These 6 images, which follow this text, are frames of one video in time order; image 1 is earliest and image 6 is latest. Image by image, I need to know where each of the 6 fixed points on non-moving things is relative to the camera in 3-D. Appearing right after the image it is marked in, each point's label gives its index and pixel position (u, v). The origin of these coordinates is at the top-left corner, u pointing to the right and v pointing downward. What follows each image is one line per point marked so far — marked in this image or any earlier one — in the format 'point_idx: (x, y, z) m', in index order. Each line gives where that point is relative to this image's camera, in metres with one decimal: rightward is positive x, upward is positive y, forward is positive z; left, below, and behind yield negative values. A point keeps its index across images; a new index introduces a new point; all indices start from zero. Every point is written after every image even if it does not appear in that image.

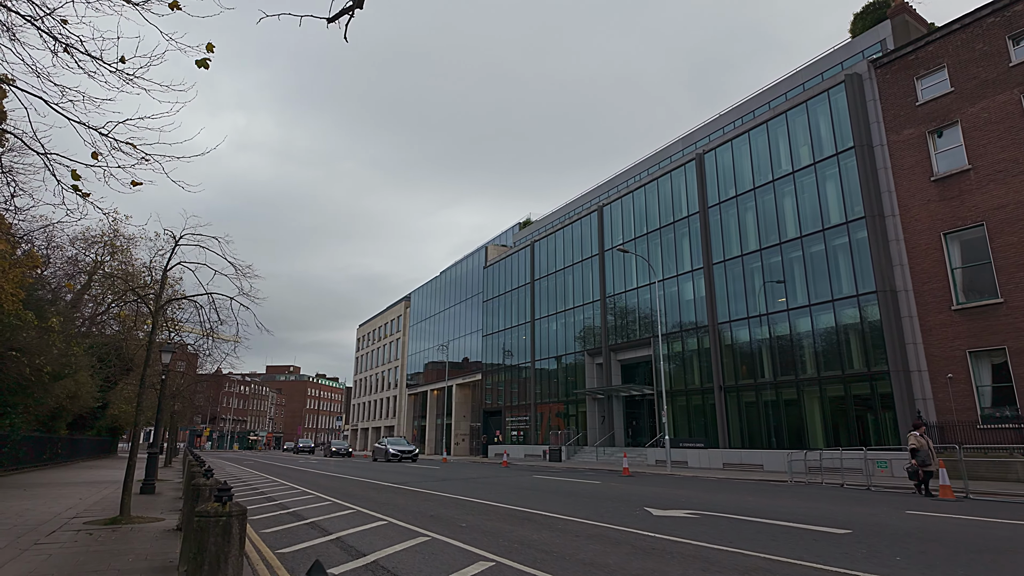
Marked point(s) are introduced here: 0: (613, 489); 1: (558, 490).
0: (+2.4, -4.6, +13.8) m
1: (+1.1, -4.7, +14.1) m
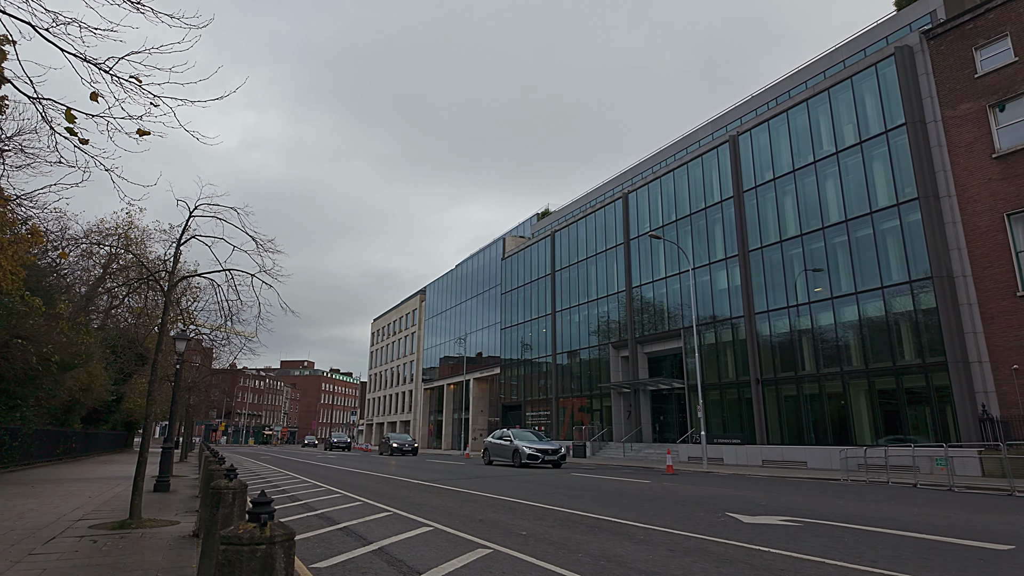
0: (+3.3, -4.2, +12.6) m
1: (+2.1, -4.3, +12.9) m
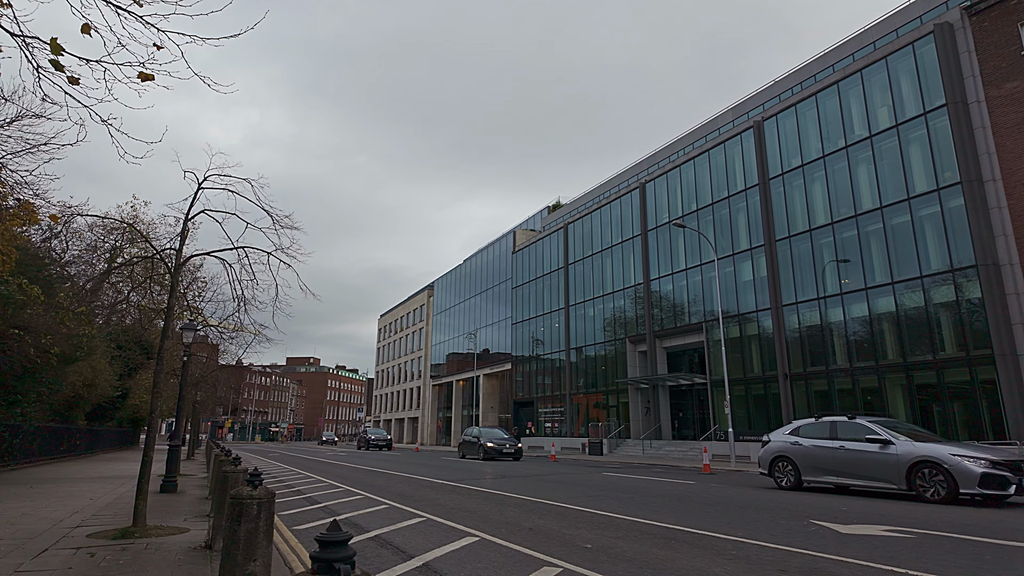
0: (+4.0, -3.9, +11.5) m
1: (+2.8, -4.0, +11.9) m
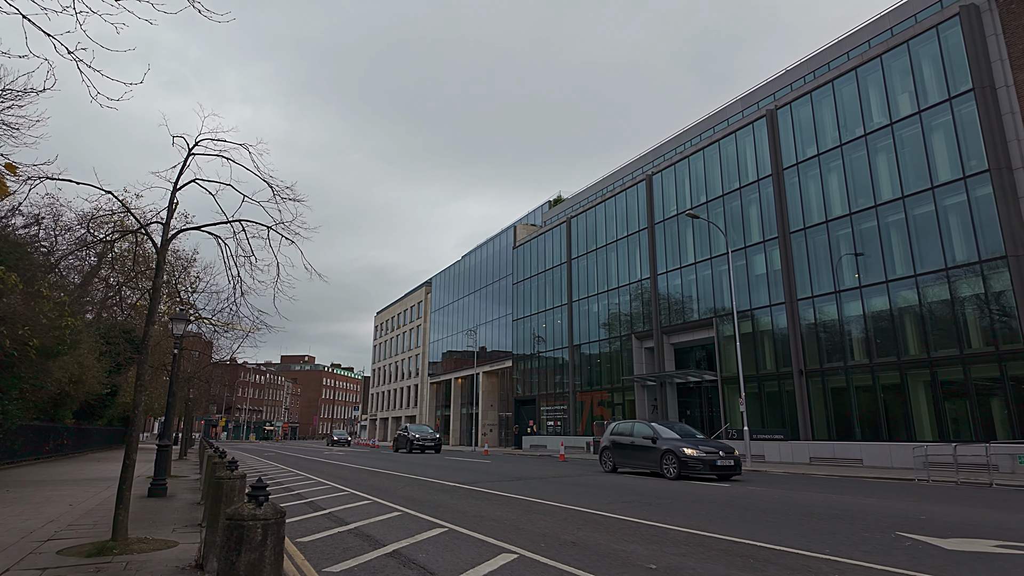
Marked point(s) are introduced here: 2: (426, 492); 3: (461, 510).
0: (+4.4, -3.6, +10.6) m
1: (+3.2, -3.7, +10.9) m
2: (-1.8, -4.3, +12.5) m
3: (-0.8, -3.5, +9.4) m
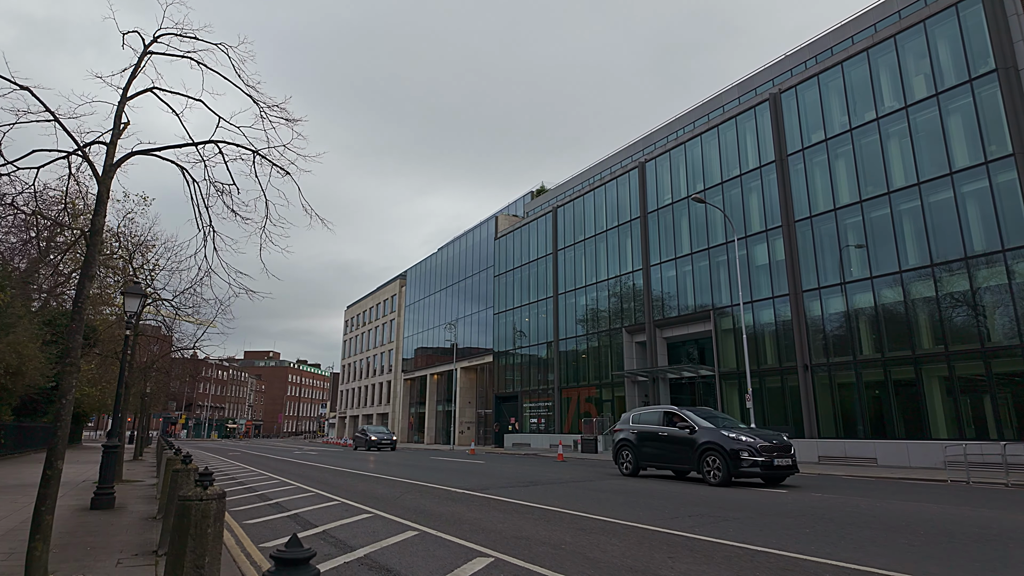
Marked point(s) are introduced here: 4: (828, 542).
0: (+4.8, -3.2, +9.0) m
1: (+3.6, -3.3, +9.3) m
2: (-1.5, -3.8, +10.6) m
3: (-0.3, -3.0, +7.6) m
4: (+3.1, -2.6, +6.2) m
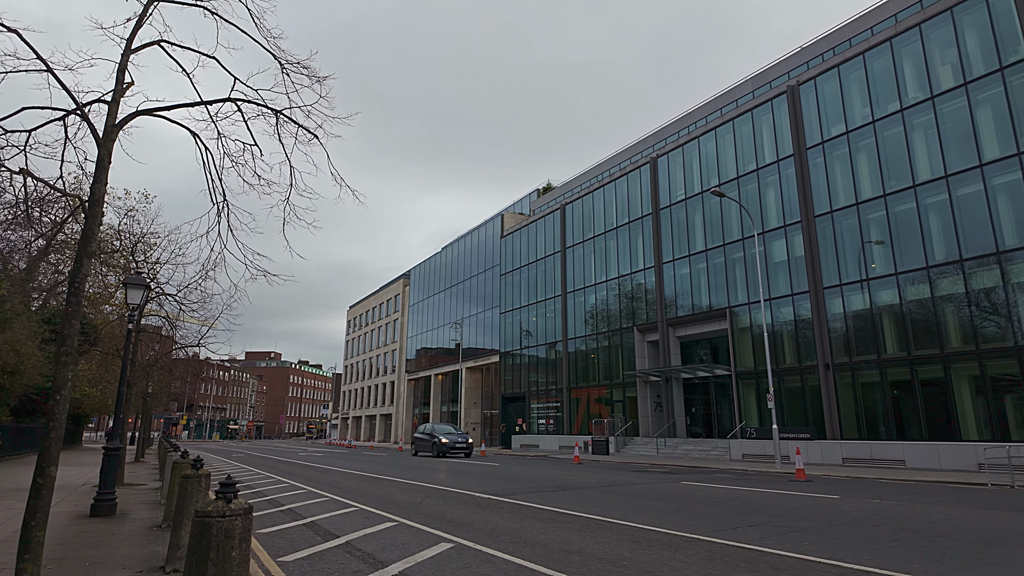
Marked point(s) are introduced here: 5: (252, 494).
0: (+5.3, -3.1, +8.3) m
1: (+4.1, -3.1, +8.5) m
2: (-1.0, -3.6, +9.9) m
3: (+0.2, -2.9, +6.9) m
4: (+3.6, -2.5, +5.5) m
5: (-5.2, -4.3, +12.2) m
